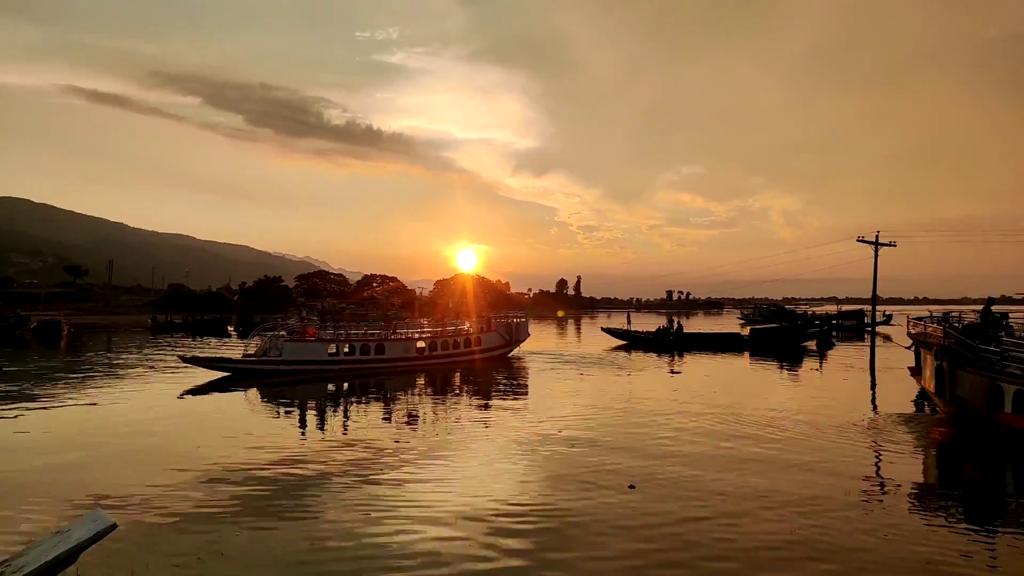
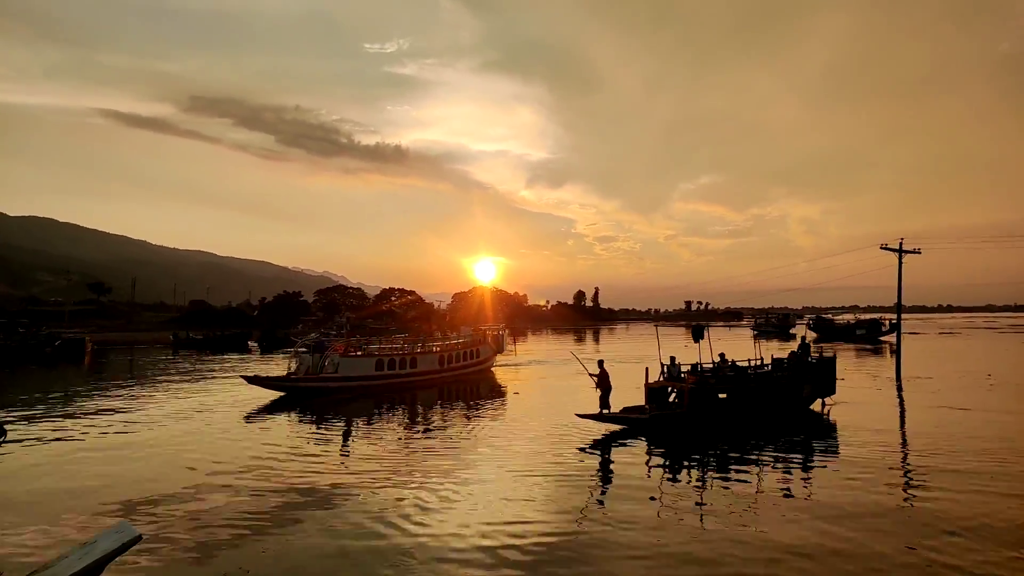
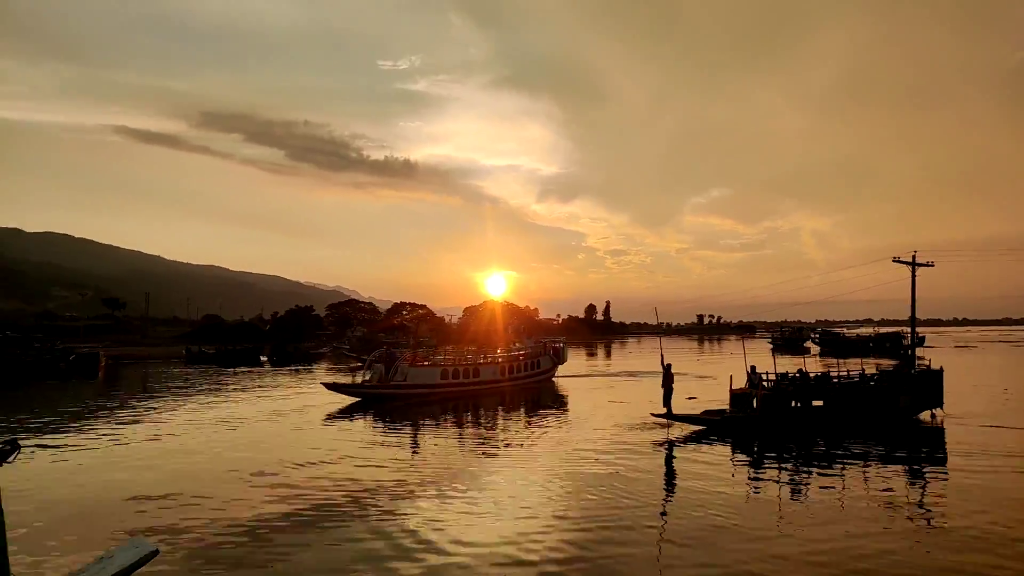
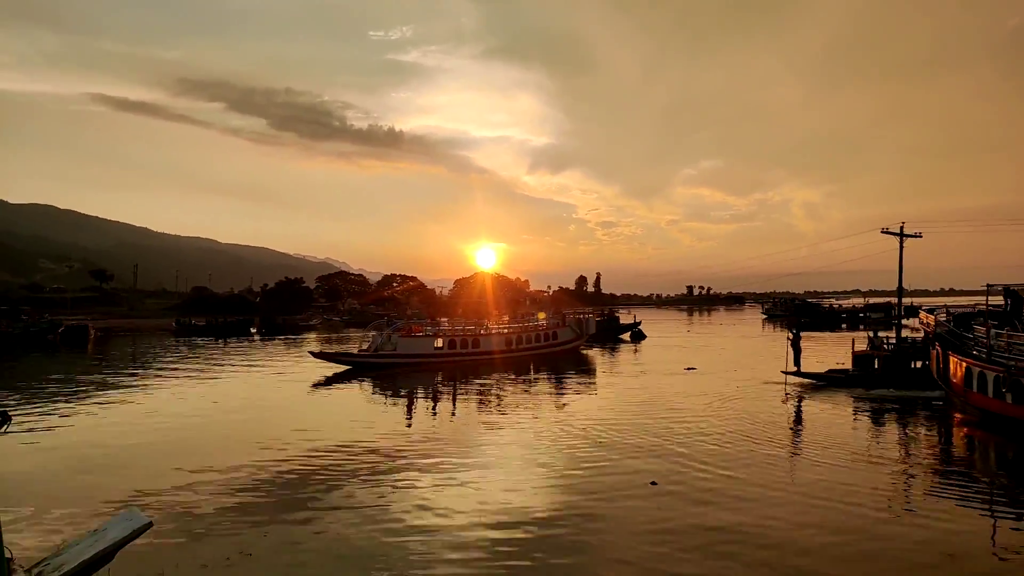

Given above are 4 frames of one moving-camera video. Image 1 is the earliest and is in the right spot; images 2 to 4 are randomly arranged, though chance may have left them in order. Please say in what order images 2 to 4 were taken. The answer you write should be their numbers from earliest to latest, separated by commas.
4, 3, 2
